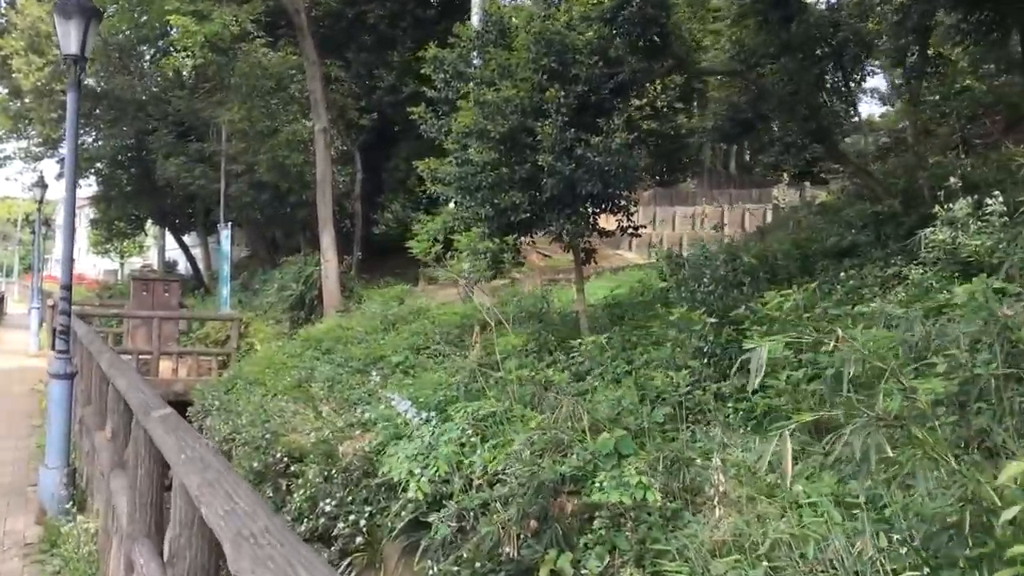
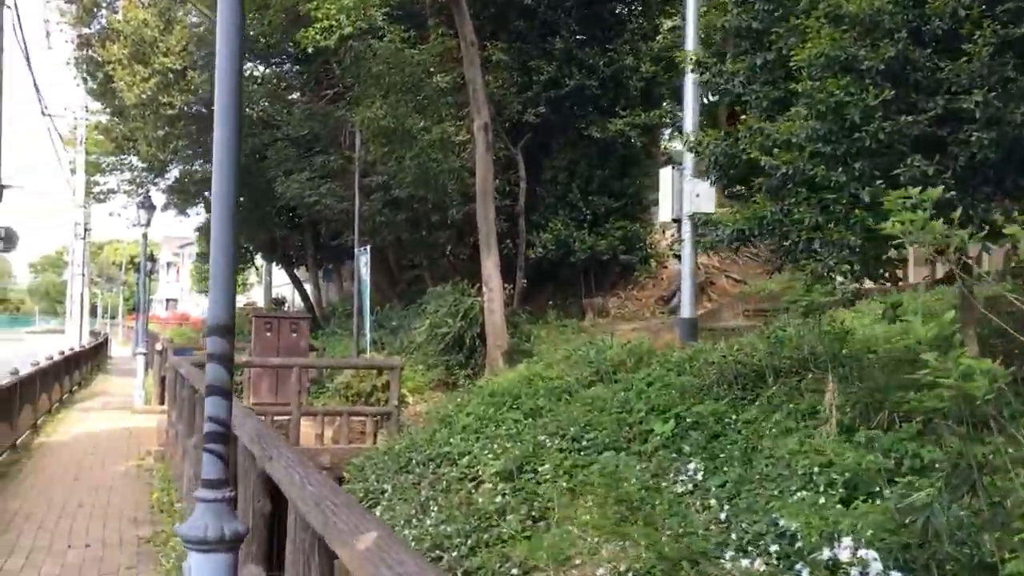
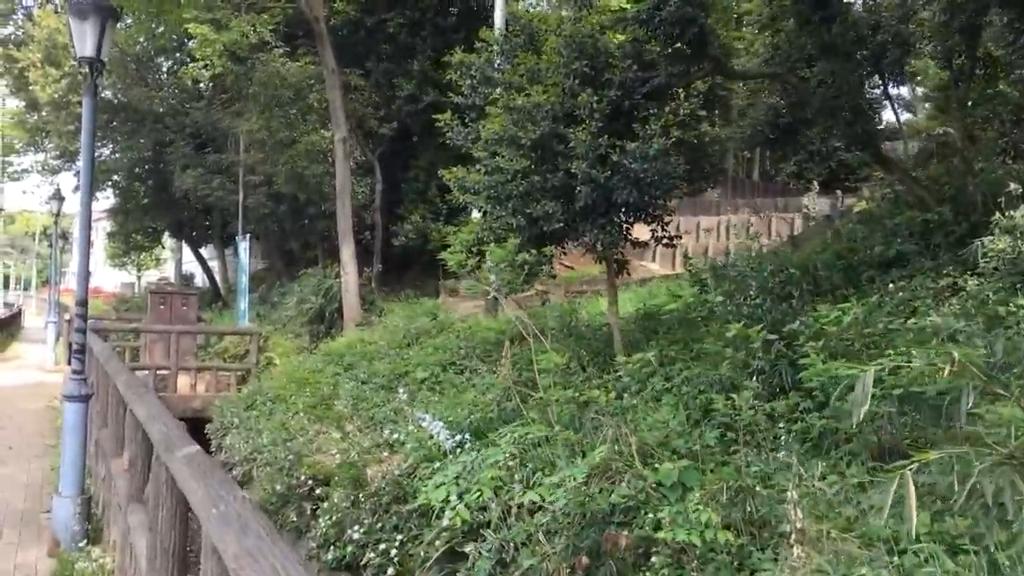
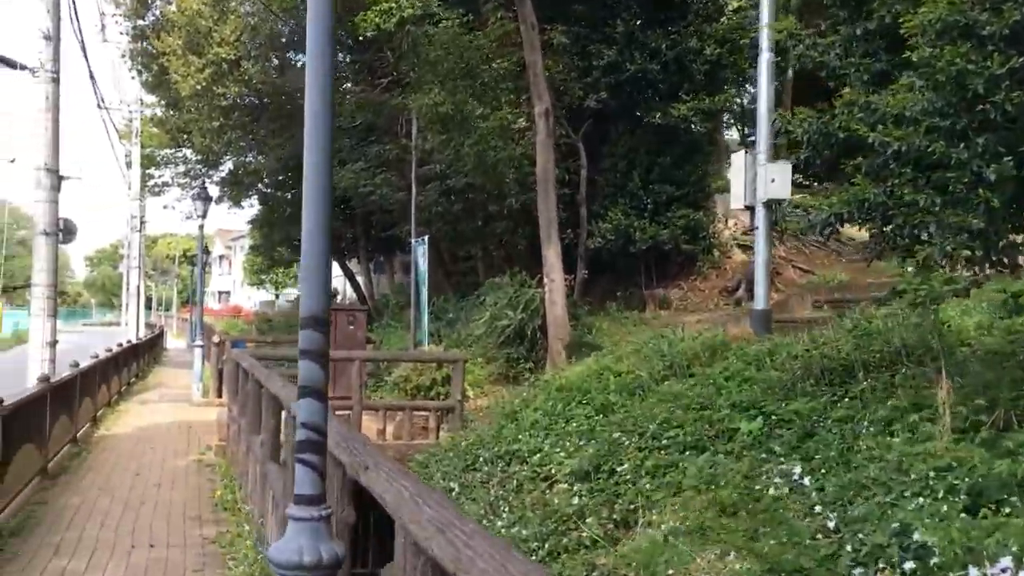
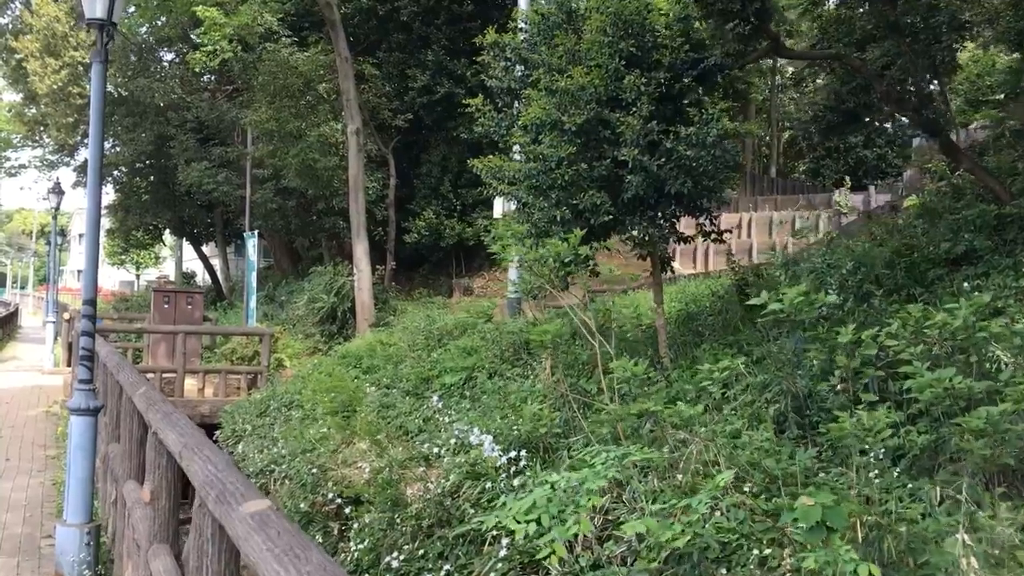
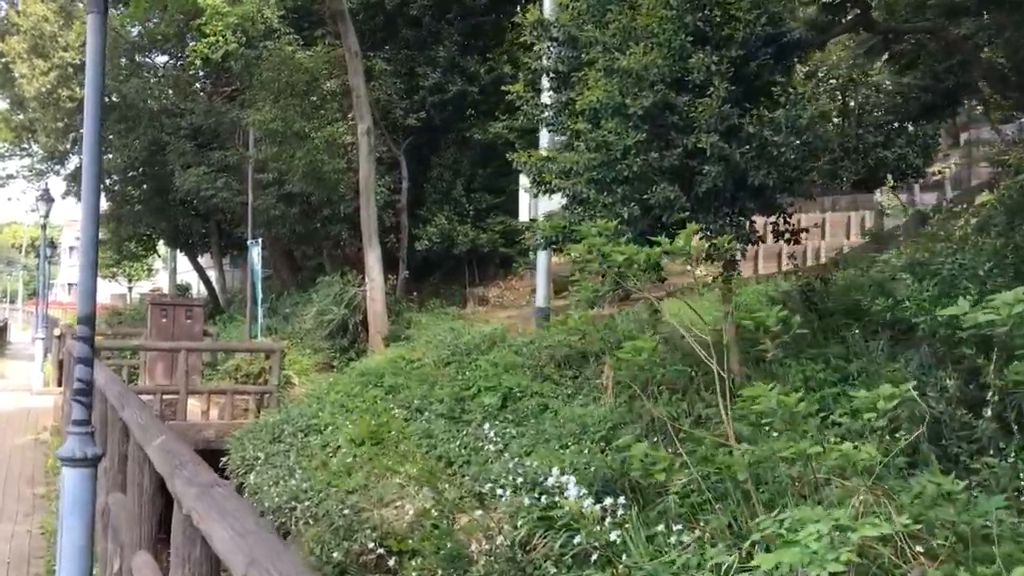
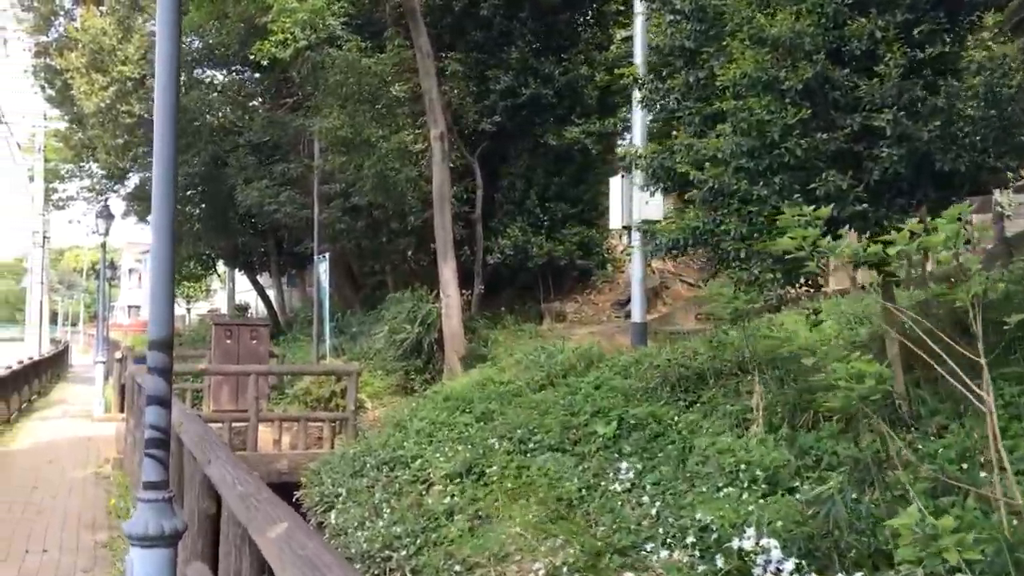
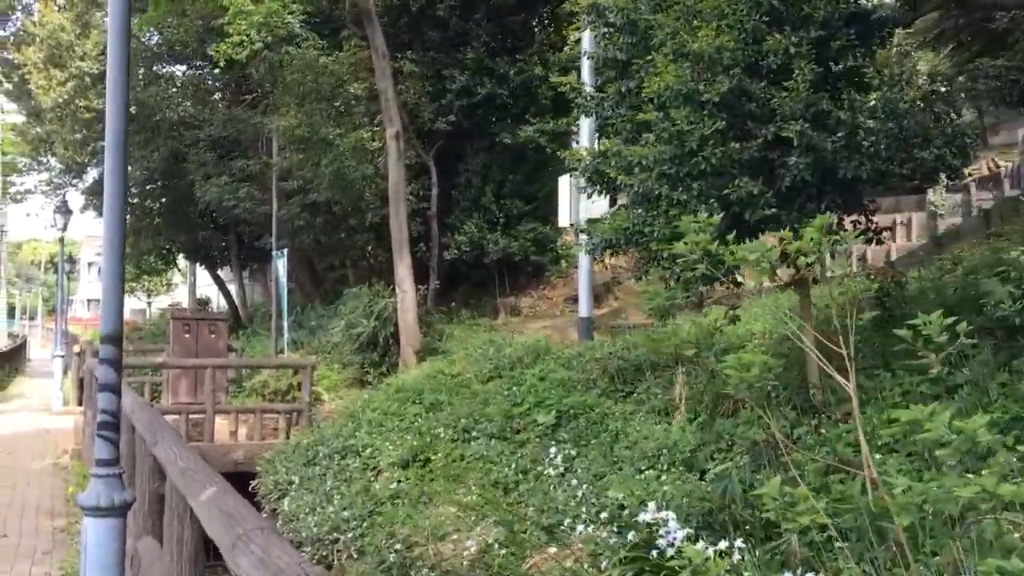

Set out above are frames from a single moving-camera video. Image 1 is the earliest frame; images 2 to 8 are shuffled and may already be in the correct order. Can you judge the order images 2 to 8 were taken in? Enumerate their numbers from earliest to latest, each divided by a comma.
3, 5, 6, 8, 7, 2, 4
